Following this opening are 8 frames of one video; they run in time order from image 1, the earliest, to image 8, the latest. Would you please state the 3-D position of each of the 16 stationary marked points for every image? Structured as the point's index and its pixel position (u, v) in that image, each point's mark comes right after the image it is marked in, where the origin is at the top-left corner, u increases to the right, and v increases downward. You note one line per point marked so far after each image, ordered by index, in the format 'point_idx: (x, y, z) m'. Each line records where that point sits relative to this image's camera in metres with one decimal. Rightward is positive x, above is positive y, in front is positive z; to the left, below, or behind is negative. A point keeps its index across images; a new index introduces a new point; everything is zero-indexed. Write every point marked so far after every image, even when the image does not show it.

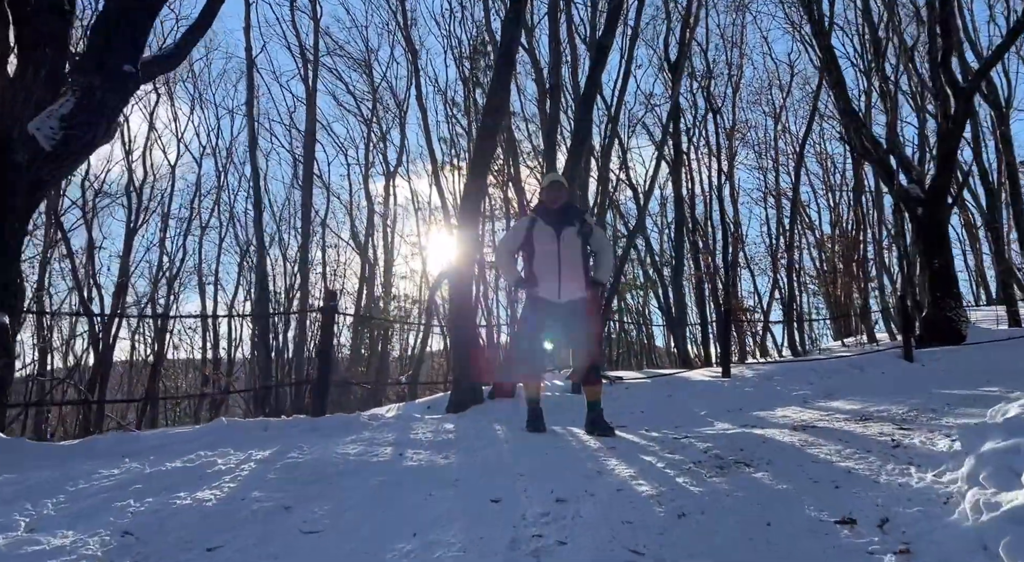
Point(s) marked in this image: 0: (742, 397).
0: (+2.6, -1.3, +9.3) m
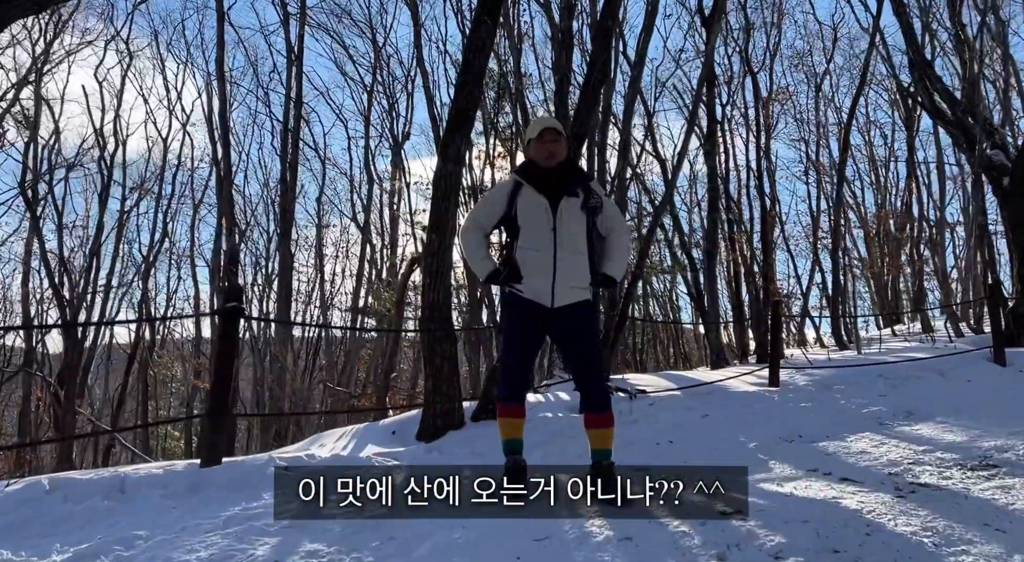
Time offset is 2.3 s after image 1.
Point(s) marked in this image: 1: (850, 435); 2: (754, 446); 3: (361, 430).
0: (+2.5, -1.2, +7.3) m
1: (+2.6, -1.2, +6.4) m
2: (+1.7, -1.2, +5.9) m
3: (-1.1, -1.1, +6.2) m
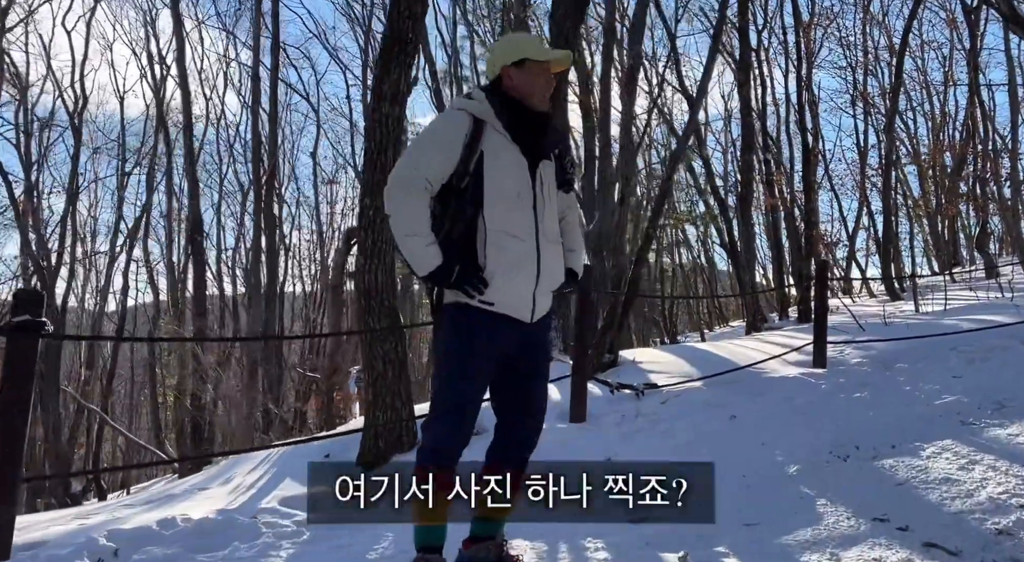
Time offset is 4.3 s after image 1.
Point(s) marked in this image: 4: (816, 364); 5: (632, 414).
0: (+2.4, -1.0, +5.8) m
1: (+2.4, -1.0, +4.9) m
2: (+1.5, -1.0, +4.4) m
3: (-1.3, -1.0, +4.8) m
4: (+2.7, -0.8, +7.4) m
5: (+0.8, -0.9, +5.5) m
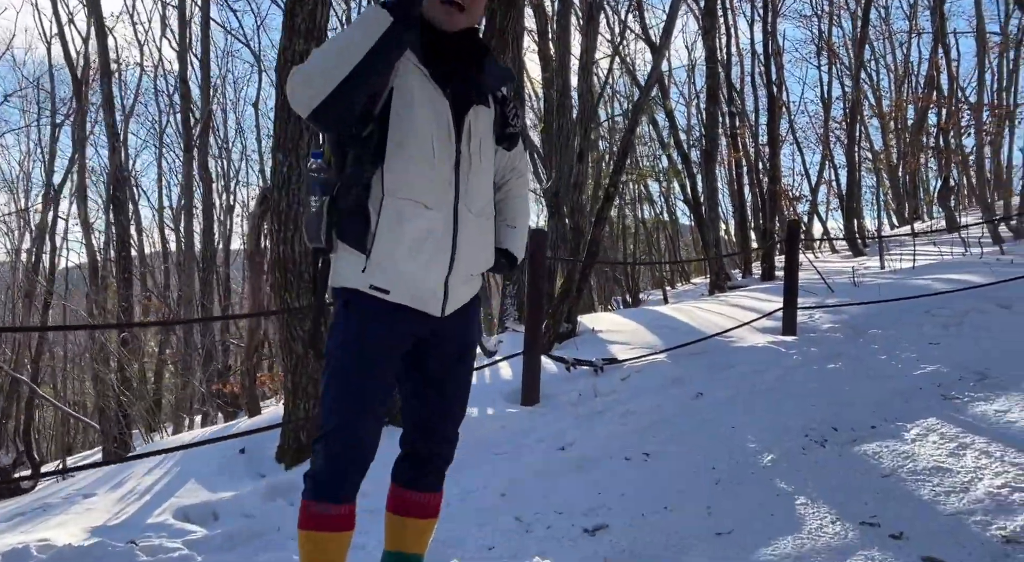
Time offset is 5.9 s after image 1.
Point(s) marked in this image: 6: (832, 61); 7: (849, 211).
0: (+2.0, -0.7, +5.4) m
1: (+2.1, -0.8, +4.5) m
2: (+1.2, -0.9, +3.9) m
3: (-1.6, -0.8, +4.2) m
4: (+2.3, -0.4, +7.0) m
5: (+0.5, -0.7, +5.0) m
6: (+7.7, +5.3, +19.9) m
7: (+7.5, +1.5, +18.4) m
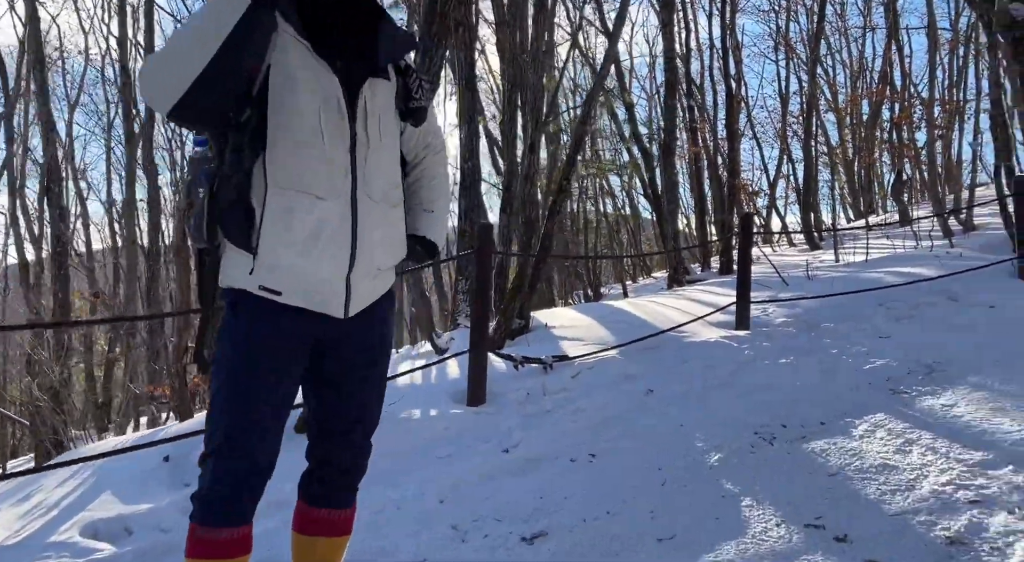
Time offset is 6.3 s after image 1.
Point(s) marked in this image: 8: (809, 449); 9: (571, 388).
0: (+1.7, -0.7, +5.3) m
1: (+1.8, -0.8, +4.4) m
2: (+1.0, -0.8, +3.9) m
3: (-1.9, -0.8, +4.1) m
4: (+1.9, -0.4, +6.9) m
5: (+0.2, -0.7, +4.9) m
6: (+6.7, +5.4, +20.0) m
7: (+6.6, +1.7, +18.5) m
8: (+1.5, -0.8, +4.1) m
9: (+0.4, -0.6, +4.9) m
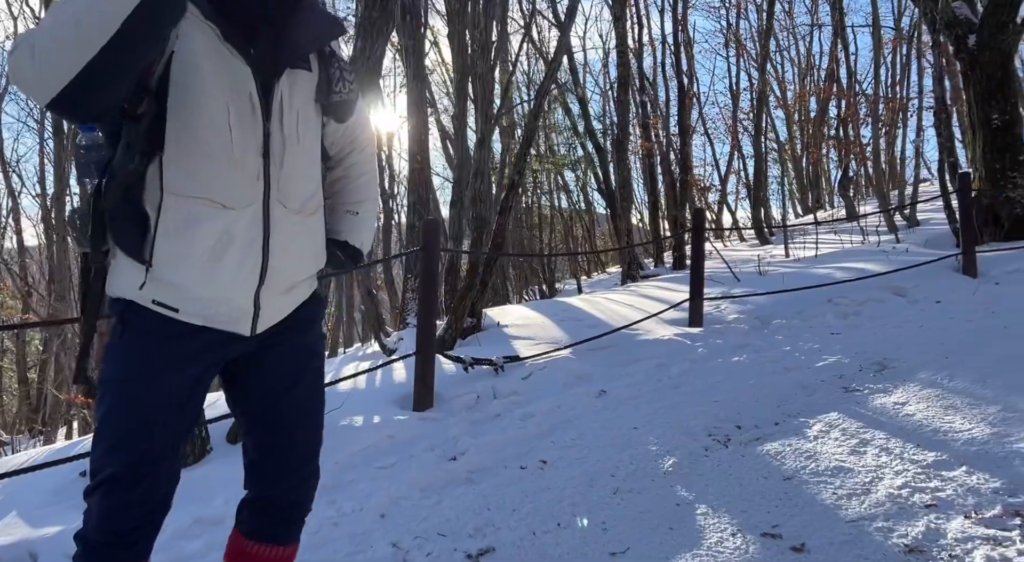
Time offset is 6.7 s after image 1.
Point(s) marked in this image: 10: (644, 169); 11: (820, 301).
0: (+1.4, -0.7, +5.3) m
1: (+1.6, -0.8, +4.4) m
2: (+0.7, -0.8, +3.8) m
3: (-2.2, -0.8, +3.8) m
4: (+1.5, -0.4, +6.9) m
5: (-0.1, -0.7, +4.7) m
6: (+5.6, +5.6, +20.2) m
7: (+5.5, +1.8, +18.7) m
8: (+1.2, -0.8, +4.1) m
9: (+0.1, -0.6, +4.8) m
10: (+2.7, +2.3, +17.3) m
11: (+2.8, -0.2, +7.6) m
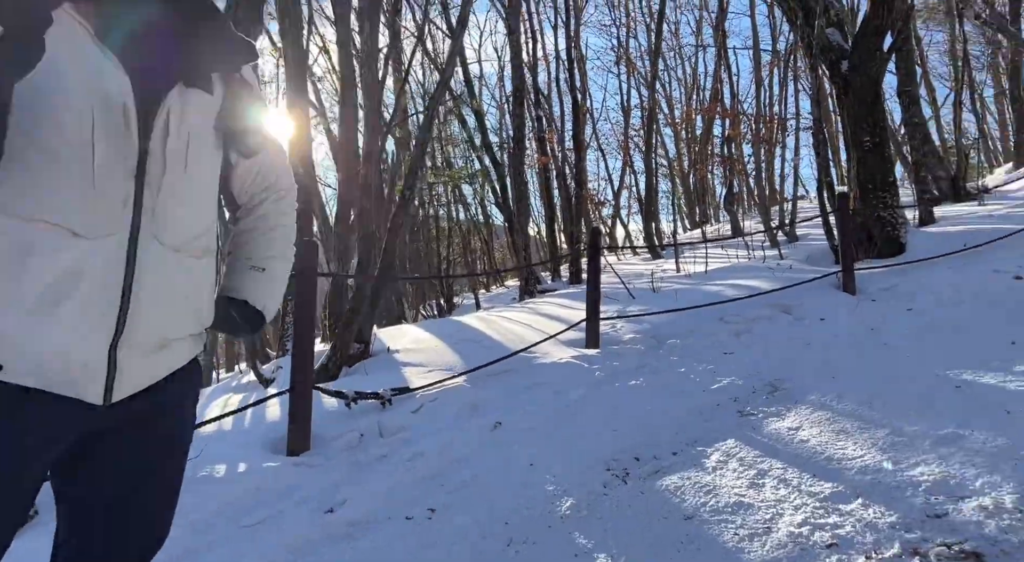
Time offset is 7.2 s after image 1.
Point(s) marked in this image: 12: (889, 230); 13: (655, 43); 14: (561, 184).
0: (+0.7, -0.8, +5.1) m
1: (+1.0, -0.9, +4.3) m
2: (+0.2, -1.0, +3.6) m
3: (-2.6, -1.0, +3.2) m
4: (+0.6, -0.5, +6.7) m
5: (-0.7, -0.8, +4.4) m
6: (+3.0, +5.2, +20.5) m
7: (+3.2, +1.5, +19.0) m
8: (+0.7, -1.0, +3.9) m
9: (-0.5, -0.8, +4.5) m
10: (+0.6, +2.0, +17.3) m
11: (+1.9, -0.4, +7.6) m
12: (+4.4, +0.6, +9.6) m
13: (+3.3, +5.4, +18.5) m
14: (+1.0, +1.9, +16.5) m
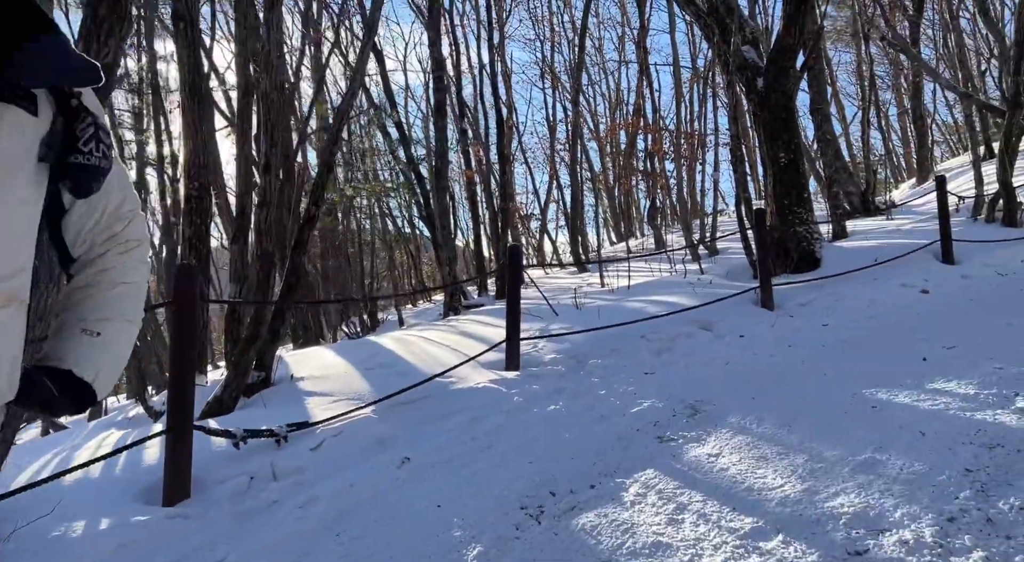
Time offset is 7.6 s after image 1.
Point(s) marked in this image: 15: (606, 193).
0: (+0.2, -1.0, +4.9) m
1: (+0.6, -1.1, +4.1) m
2: (-0.1, -1.1, +3.3) m
3: (-3.0, -1.1, +2.7) m
4: (0.0, -0.7, +6.5) m
5: (-1.2, -1.0, +4.1) m
6: (+1.1, +4.9, +20.5) m
7: (+1.4, +1.2, +19.0) m
8: (+0.3, -1.1, +3.7) m
9: (-1.0, -0.9, +4.2) m
10: (-1.0, +1.7, +17.0) m
11: (+1.1, -0.5, +7.5) m
12: (+3.5, +0.4, +9.7) m
13: (+1.5, +5.0, +18.5) m
14: (-0.6, +1.6, +16.3) m
15: (+2.3, +2.1, +19.8) m
